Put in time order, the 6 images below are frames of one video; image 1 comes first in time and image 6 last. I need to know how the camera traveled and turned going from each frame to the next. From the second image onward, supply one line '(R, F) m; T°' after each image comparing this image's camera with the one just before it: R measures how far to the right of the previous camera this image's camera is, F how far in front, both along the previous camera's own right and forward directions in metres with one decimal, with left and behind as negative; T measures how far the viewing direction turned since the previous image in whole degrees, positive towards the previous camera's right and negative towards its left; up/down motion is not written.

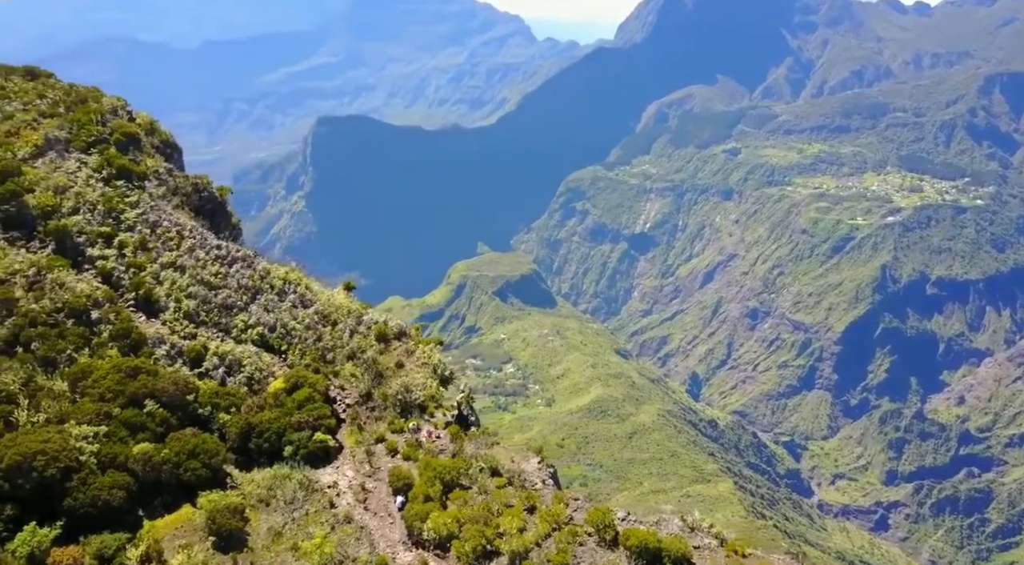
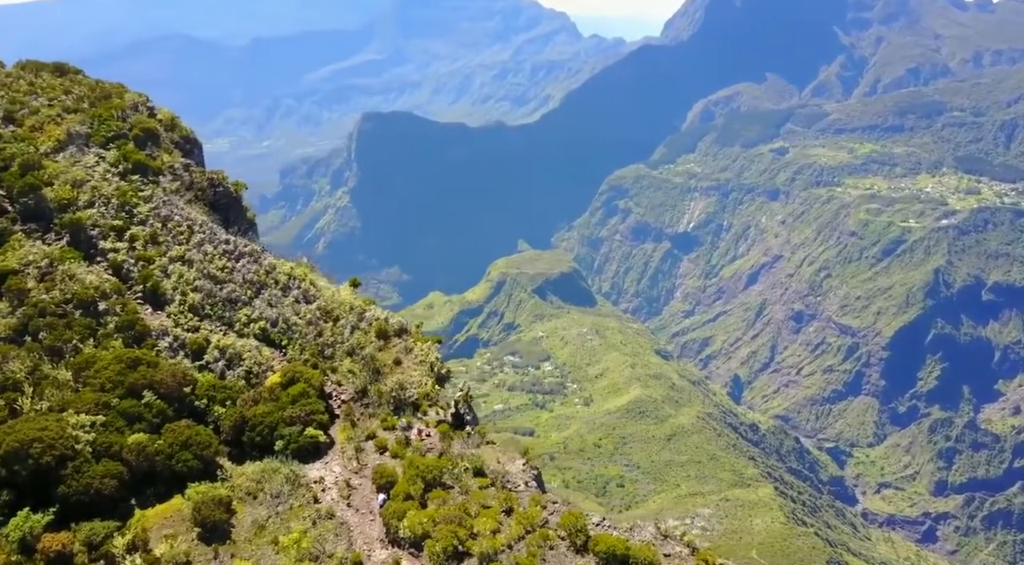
(+3.5, +0.3) m; -4°
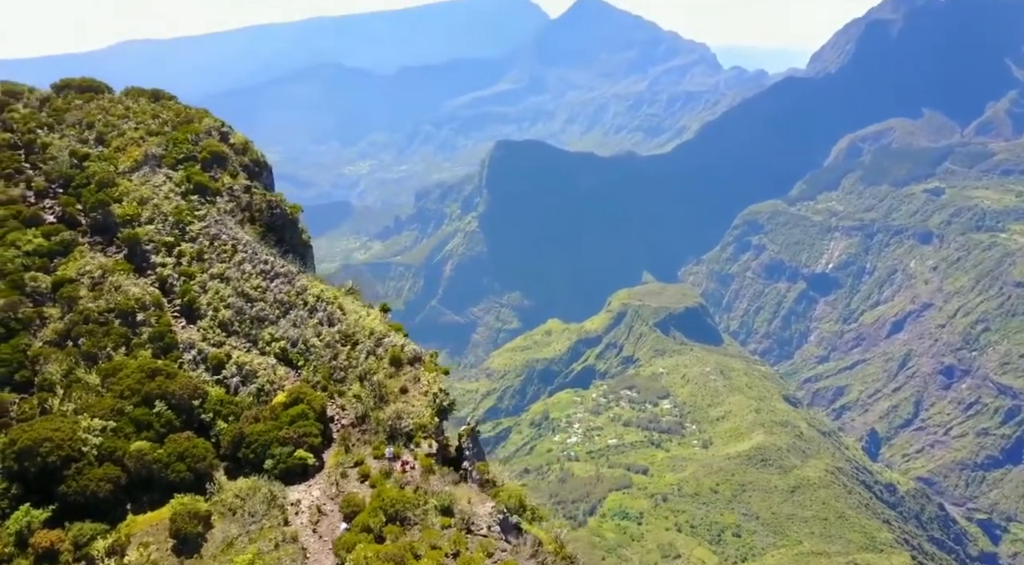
(+9.4, +1.9) m; -11°
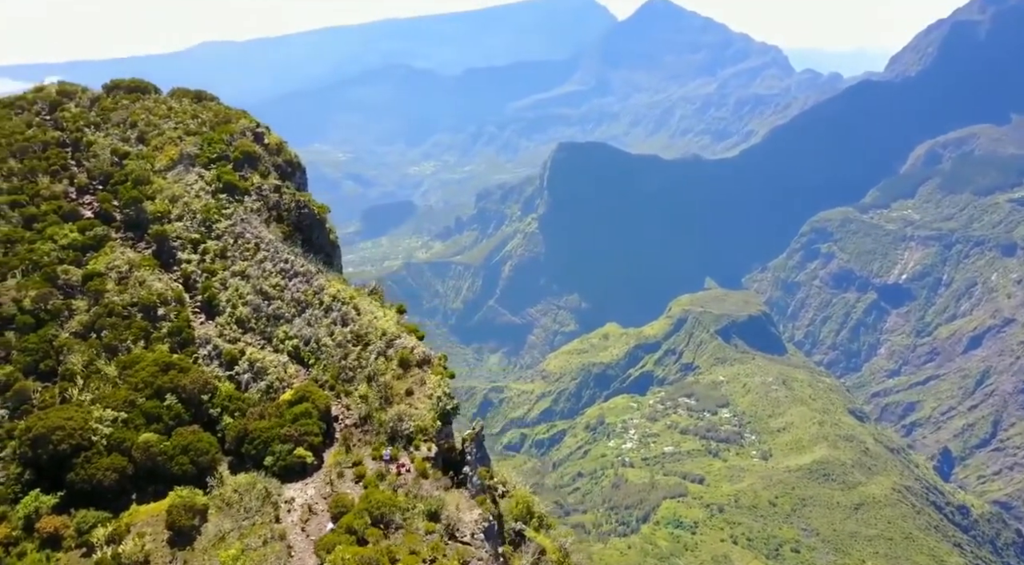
(+4.5, +0.7) m; -5°
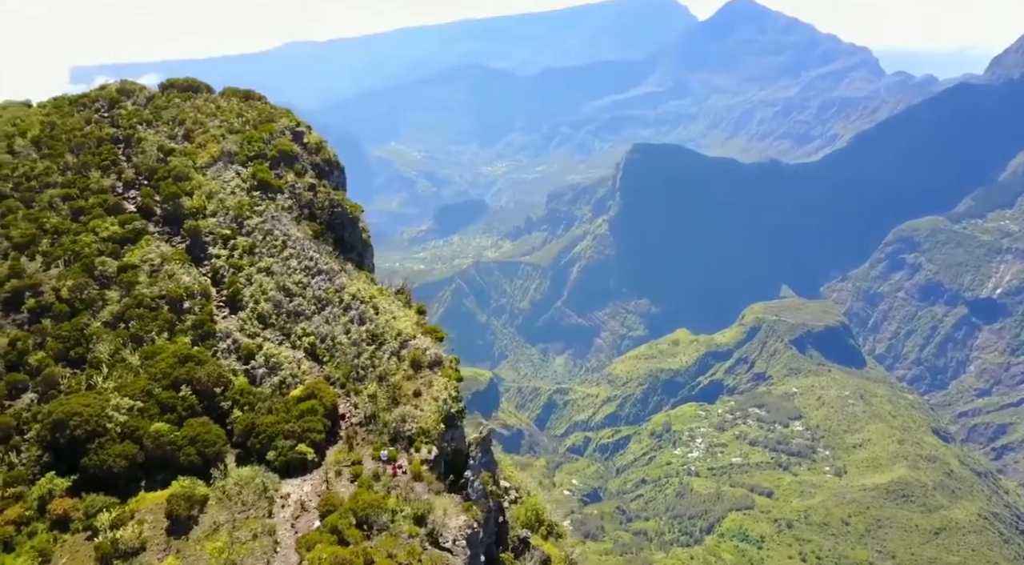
(+5.1, +1.0) m; -6°
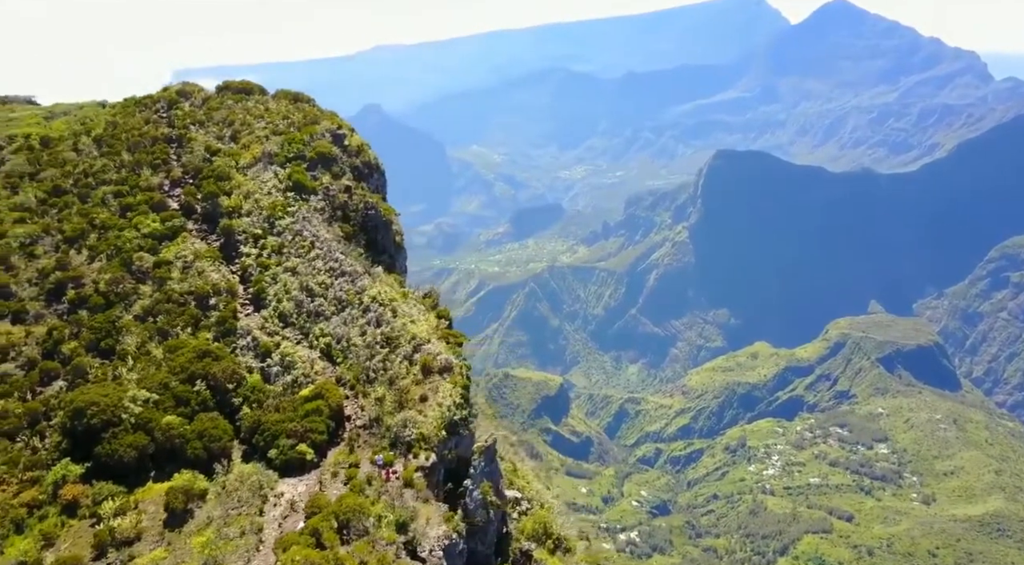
(+5.7, +1.5) m; -7°
